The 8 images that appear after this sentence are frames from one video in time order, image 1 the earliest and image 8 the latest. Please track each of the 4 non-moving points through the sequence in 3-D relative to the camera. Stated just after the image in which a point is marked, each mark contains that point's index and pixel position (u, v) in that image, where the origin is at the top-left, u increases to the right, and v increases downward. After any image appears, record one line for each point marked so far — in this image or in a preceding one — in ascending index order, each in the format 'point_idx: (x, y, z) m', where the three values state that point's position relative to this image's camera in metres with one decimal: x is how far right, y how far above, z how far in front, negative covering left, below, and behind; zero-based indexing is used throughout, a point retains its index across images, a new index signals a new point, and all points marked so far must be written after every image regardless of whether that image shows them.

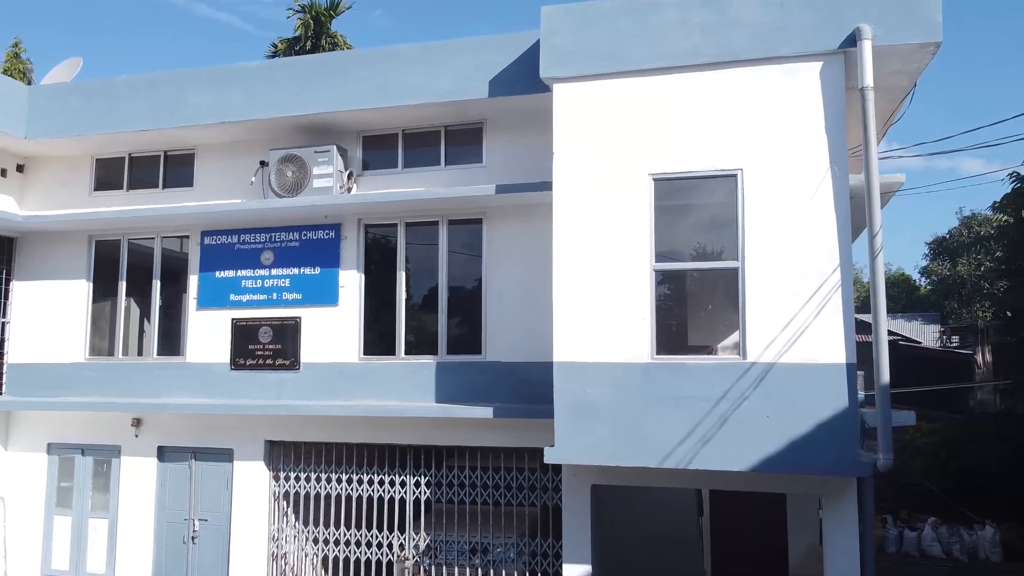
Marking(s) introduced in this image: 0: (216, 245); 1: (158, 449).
0: (-3.7, +0.5, +9.0) m
1: (-4.3, -2.0, +8.9) m
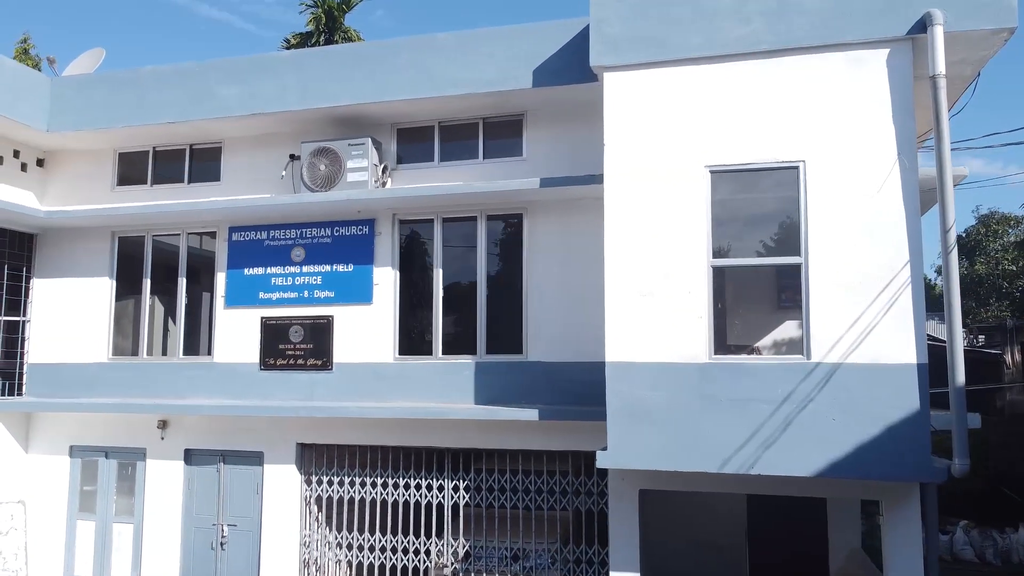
0: (-3.2, +0.6, +8.7) m
1: (-3.9, -2.0, +8.6) m
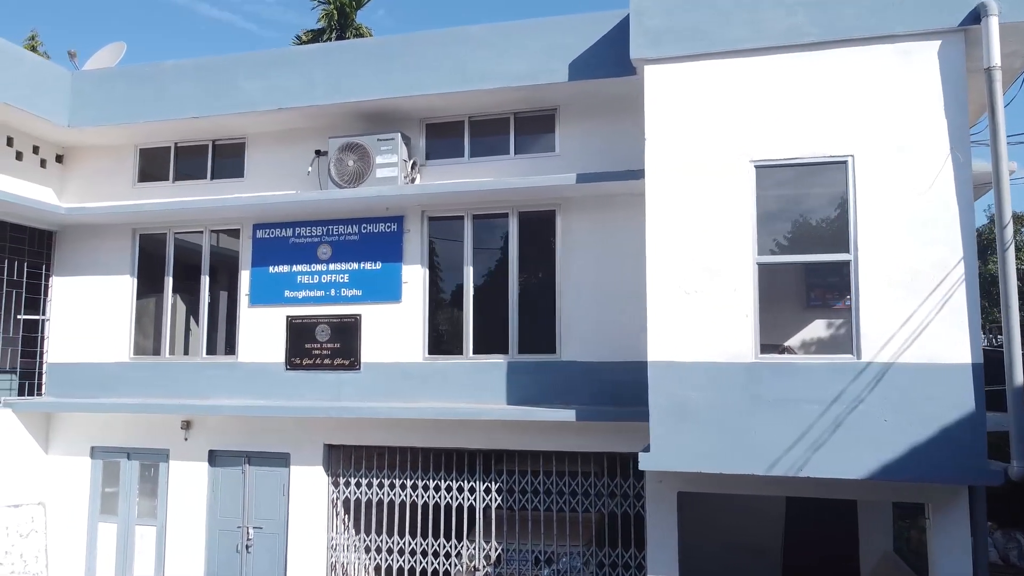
0: (-2.9, +0.6, +8.6) m
1: (-3.5, -1.9, +8.4) m
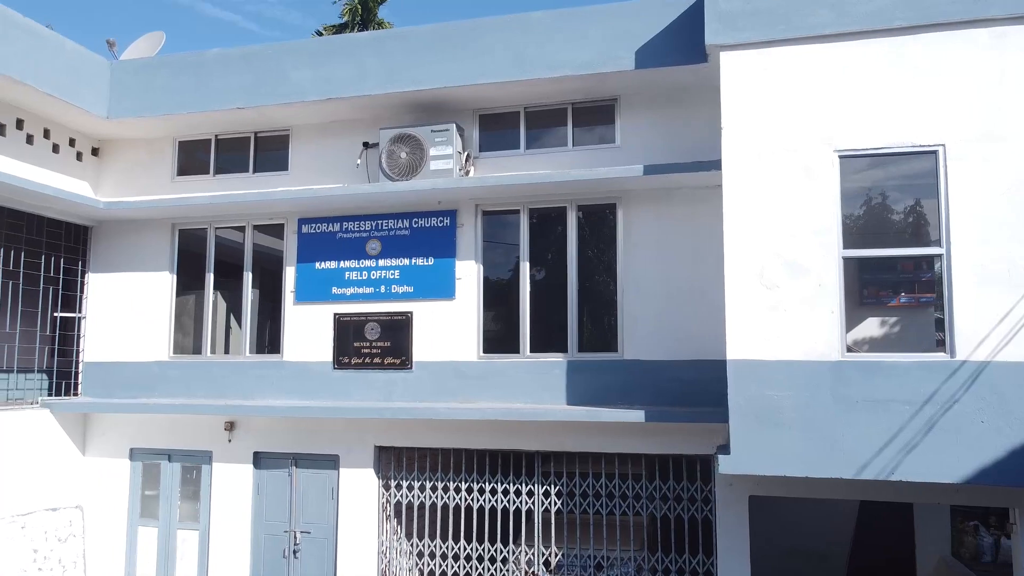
0: (-2.2, +0.6, +8.3) m
1: (-2.9, -1.9, +8.2) m
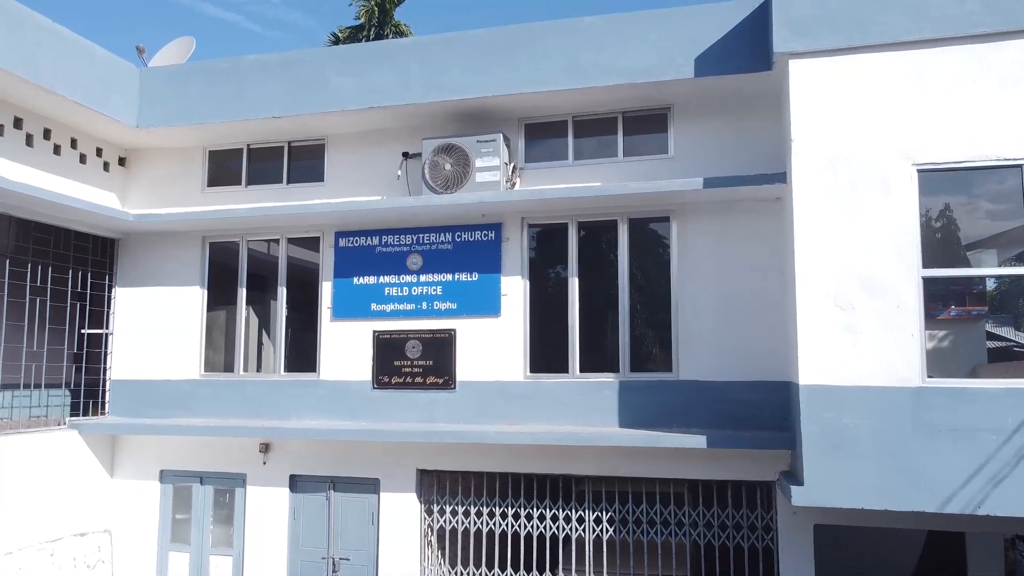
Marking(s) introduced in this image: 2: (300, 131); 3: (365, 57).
0: (-1.7, +0.4, +8.0) m
1: (-2.4, -2.1, +7.9) m
2: (-2.4, +1.8, +8.1) m
3: (-1.5, +2.4, +7.6) m
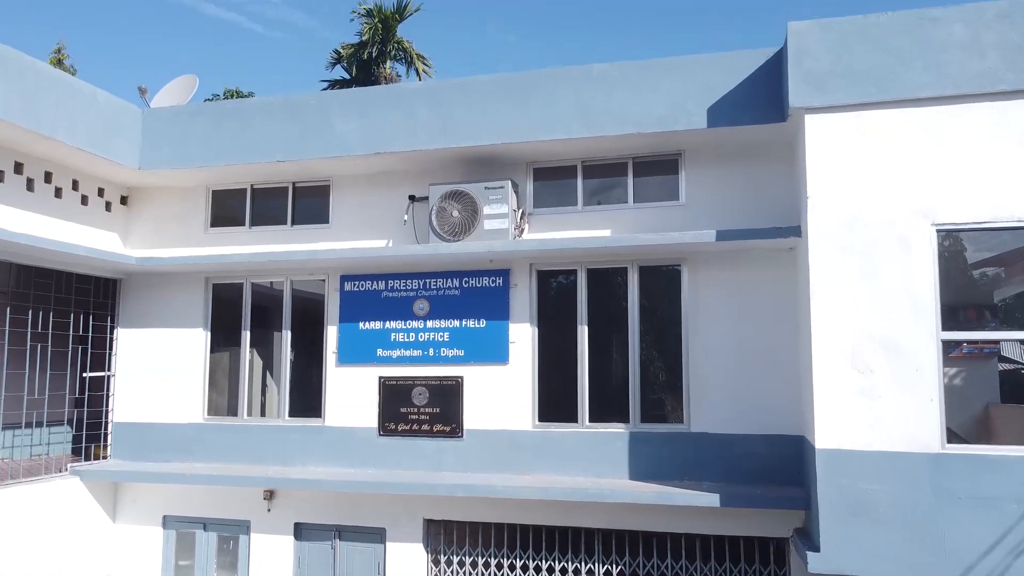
0: (-1.7, 0.0, +7.9) m
1: (-2.3, -2.6, +7.8) m
2: (-2.3, +1.3, +8.0) m
3: (-1.5, +1.9, +7.5) m
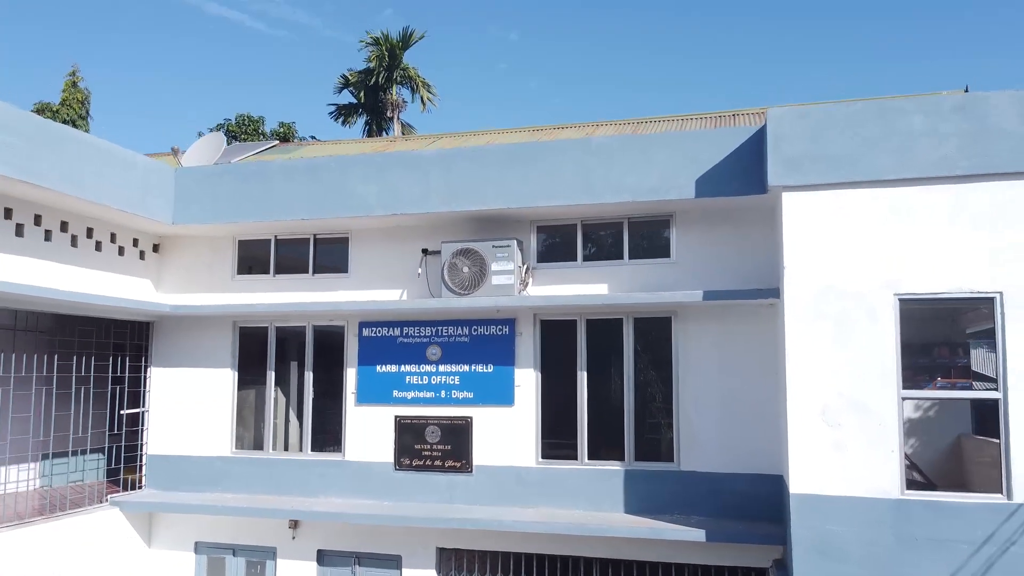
0: (-1.6, -0.6, +8.5) m
1: (-2.3, -3.1, +8.4) m
2: (-2.2, +0.7, +8.7) m
3: (-1.4, +1.4, +8.1) m
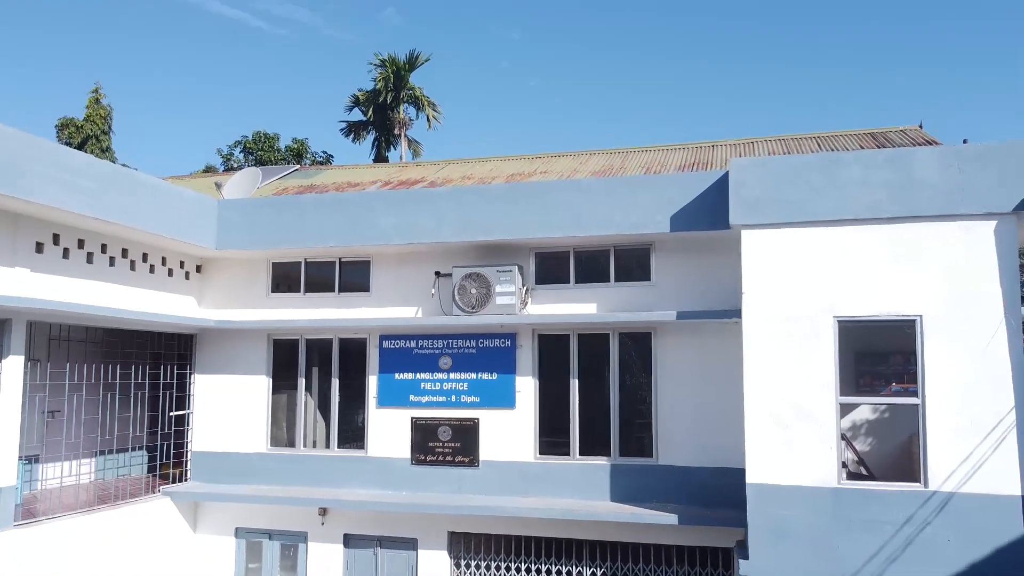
0: (-1.6, -0.8, +9.8) m
1: (-2.3, -3.3, +9.7) m
2: (-2.2, +0.5, +9.9) m
3: (-1.4, +1.1, +9.4) m
